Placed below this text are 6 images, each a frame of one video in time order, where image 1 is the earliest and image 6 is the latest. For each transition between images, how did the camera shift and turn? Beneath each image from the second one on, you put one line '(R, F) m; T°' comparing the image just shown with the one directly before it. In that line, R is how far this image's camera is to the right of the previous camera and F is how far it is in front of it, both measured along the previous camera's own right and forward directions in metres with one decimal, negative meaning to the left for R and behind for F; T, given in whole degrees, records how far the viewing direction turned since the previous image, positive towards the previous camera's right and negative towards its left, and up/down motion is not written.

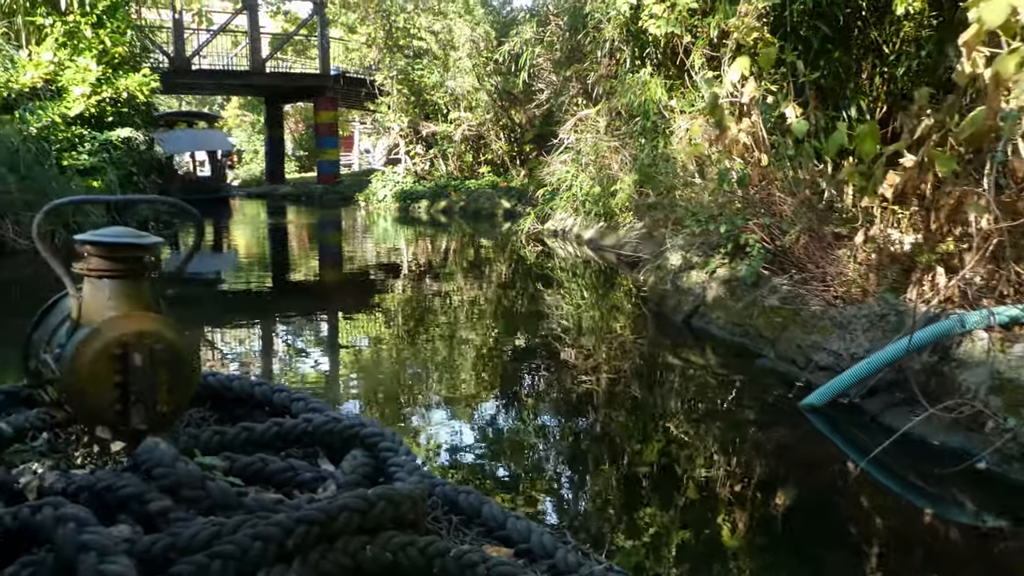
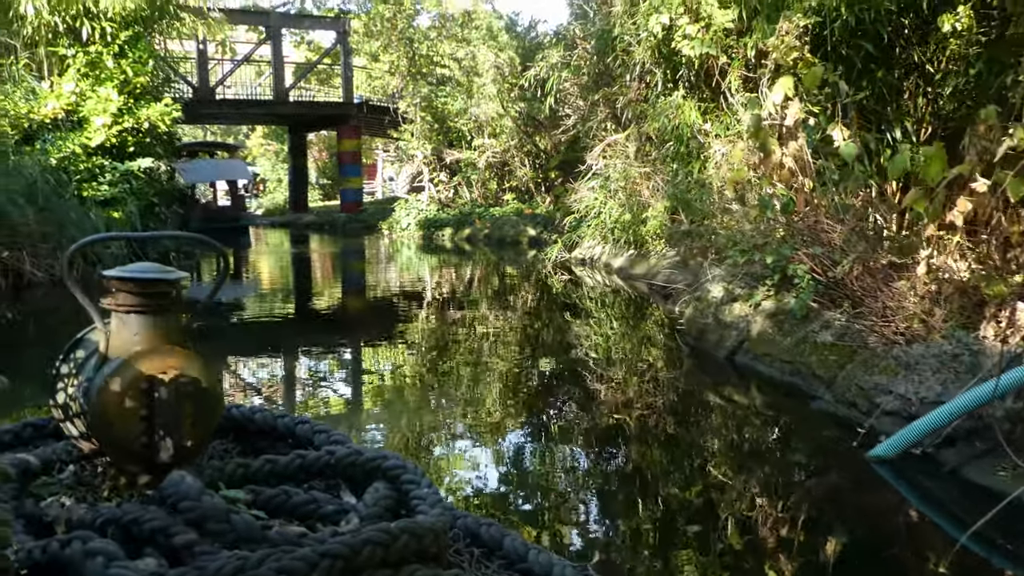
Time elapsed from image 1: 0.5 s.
(0.0, +0.2) m; -2°
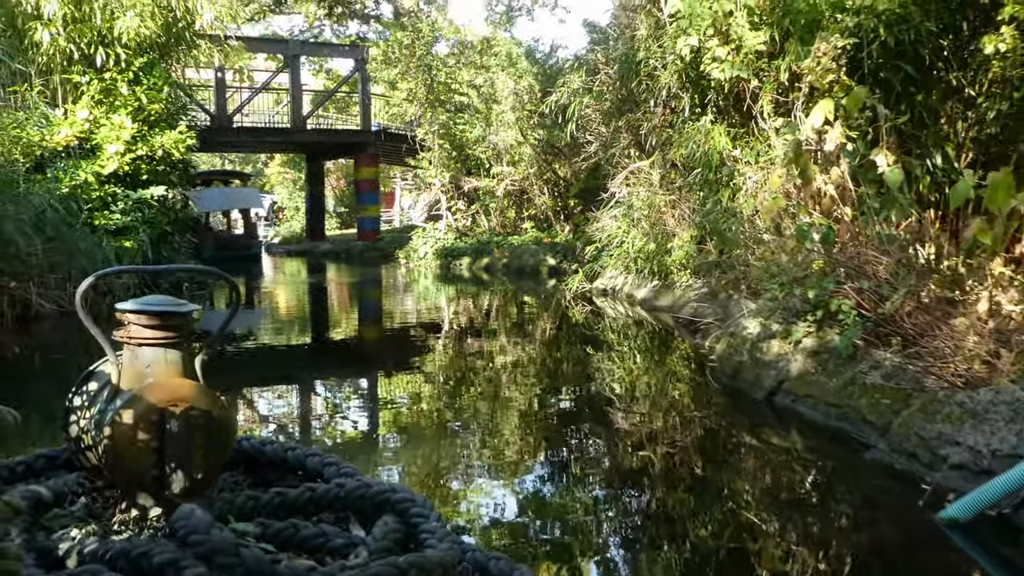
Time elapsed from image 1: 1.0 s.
(0.0, +0.2) m; -1°
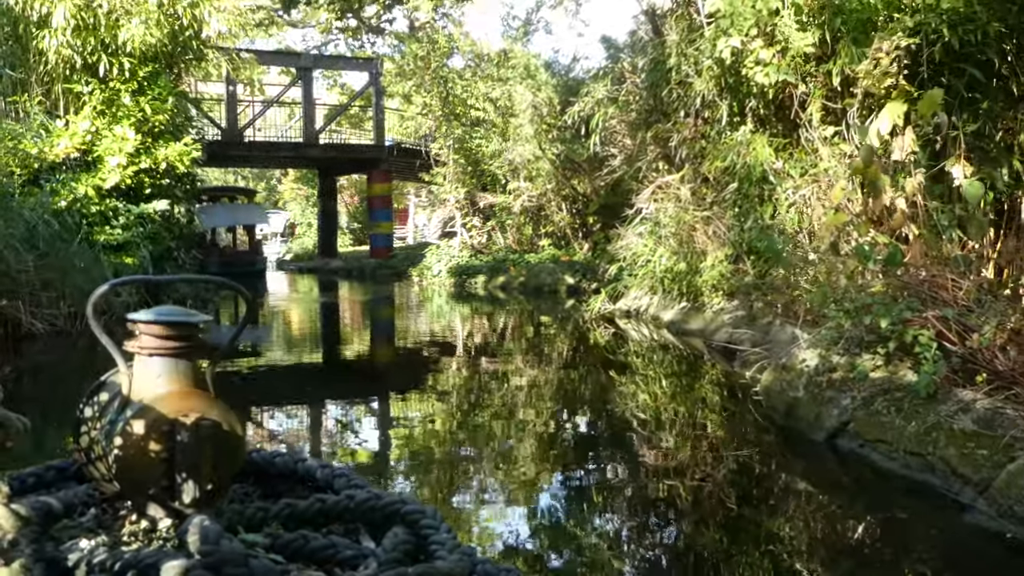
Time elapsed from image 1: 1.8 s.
(0.0, +0.4) m; -1°
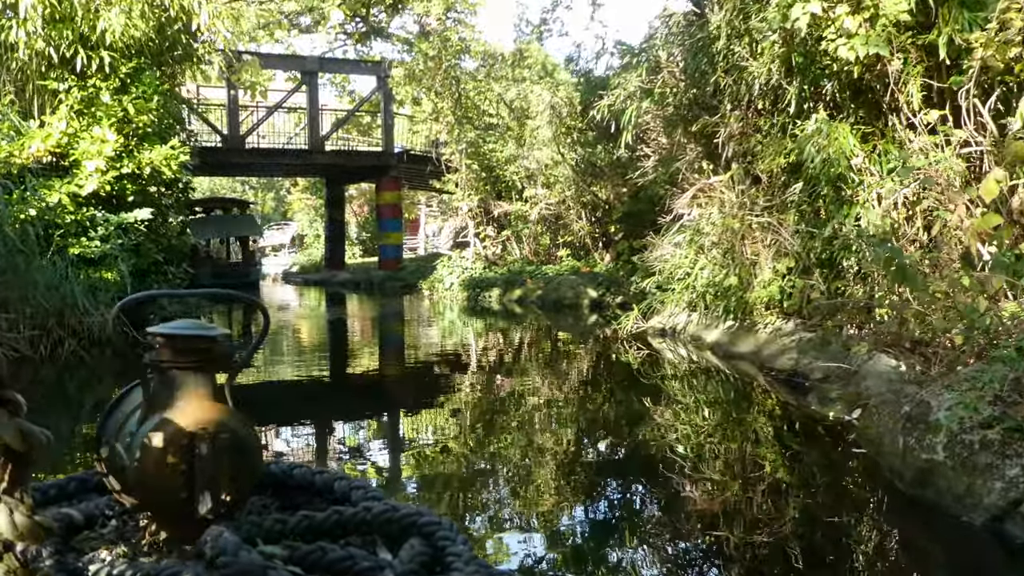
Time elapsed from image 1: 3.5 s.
(-0.1, +0.7) m; -1°
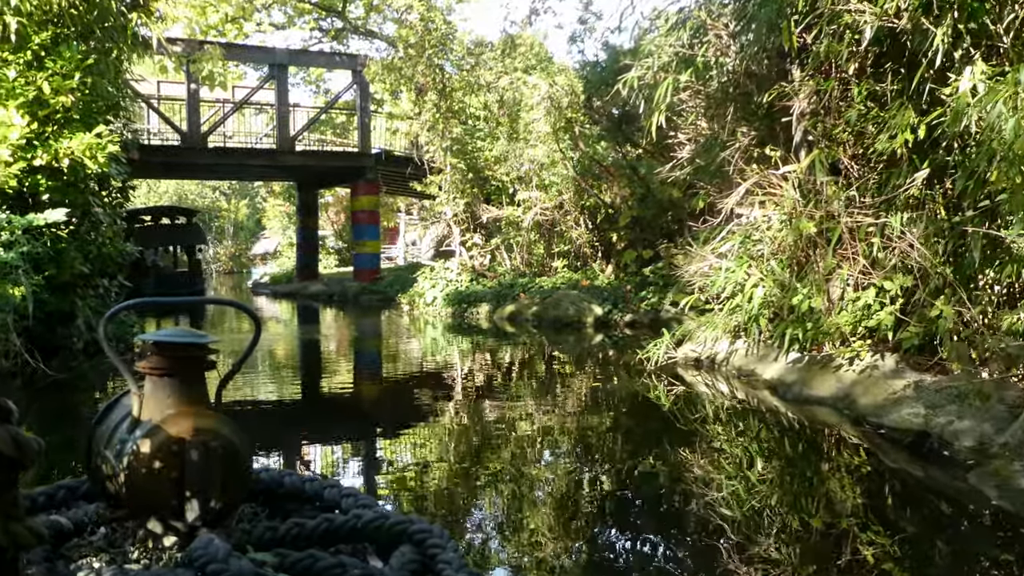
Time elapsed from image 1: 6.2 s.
(-0.1, +1.2) m; +1°
